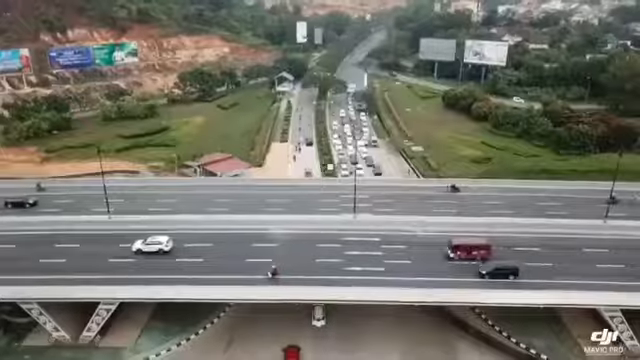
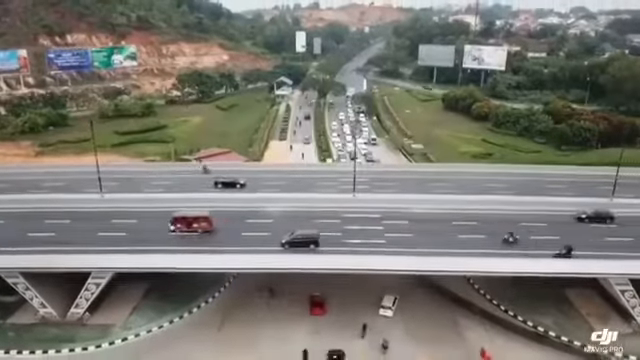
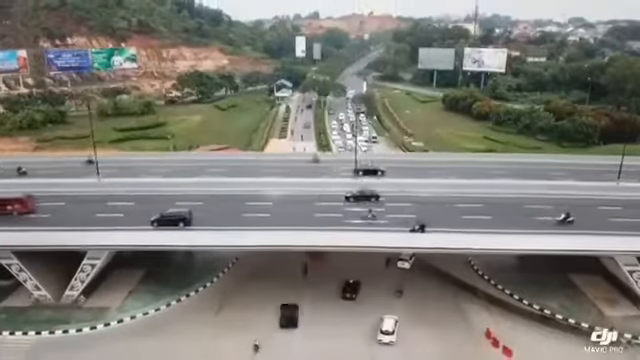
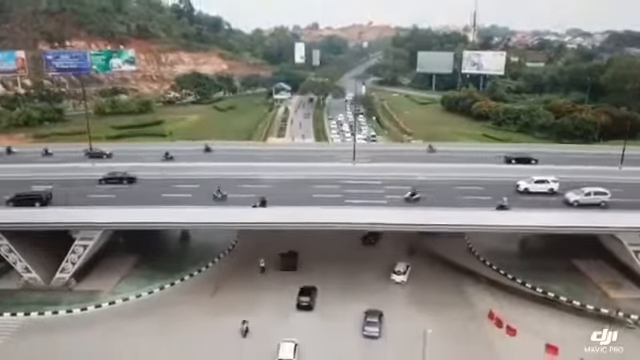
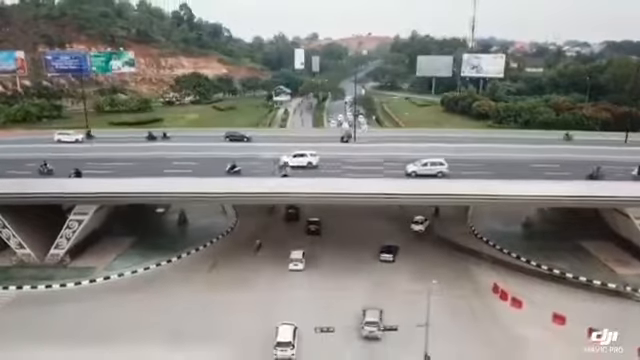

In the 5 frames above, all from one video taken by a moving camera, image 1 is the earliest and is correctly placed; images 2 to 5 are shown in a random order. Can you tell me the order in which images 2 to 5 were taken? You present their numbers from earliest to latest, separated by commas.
2, 3, 4, 5
